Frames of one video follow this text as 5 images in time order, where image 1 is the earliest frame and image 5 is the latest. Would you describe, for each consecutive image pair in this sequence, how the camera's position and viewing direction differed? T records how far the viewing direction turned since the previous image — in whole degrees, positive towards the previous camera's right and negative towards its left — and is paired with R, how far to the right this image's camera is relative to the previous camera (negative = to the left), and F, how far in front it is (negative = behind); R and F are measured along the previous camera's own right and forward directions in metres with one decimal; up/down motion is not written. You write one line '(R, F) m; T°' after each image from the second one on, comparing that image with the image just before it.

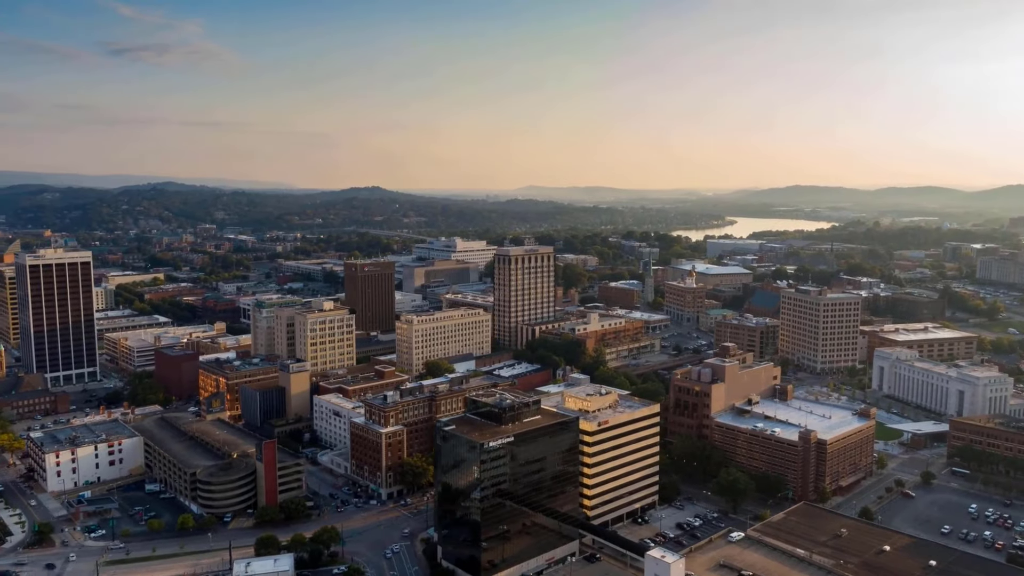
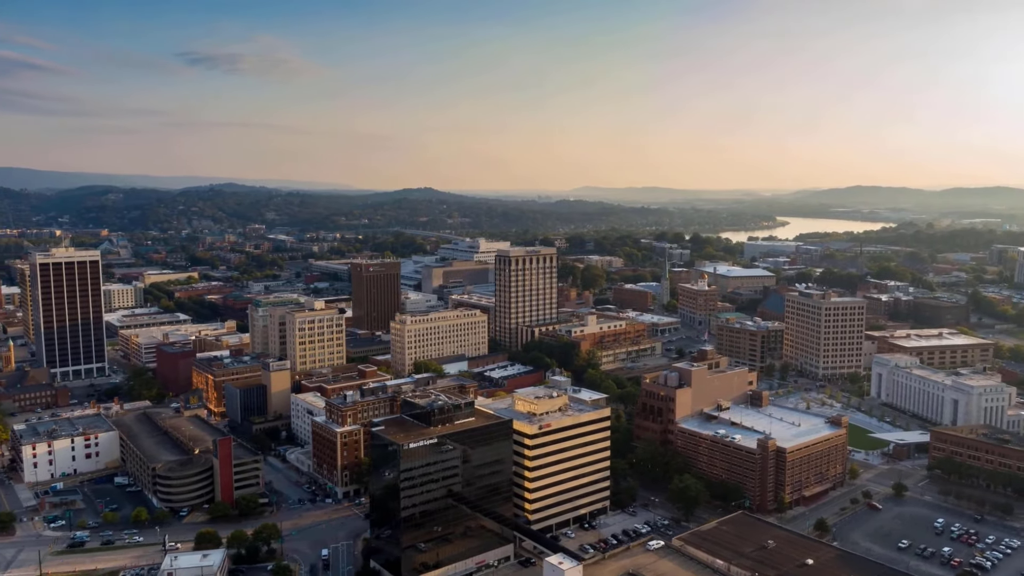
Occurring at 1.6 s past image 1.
(+5.7, +0.4) m; -4°
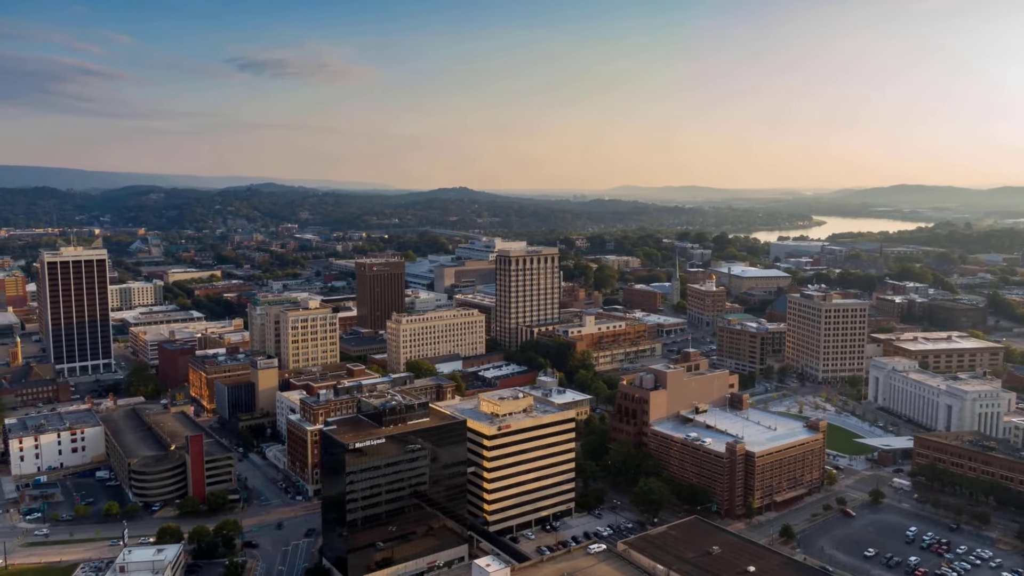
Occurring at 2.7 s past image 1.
(+3.9, +0.2) m; -3°
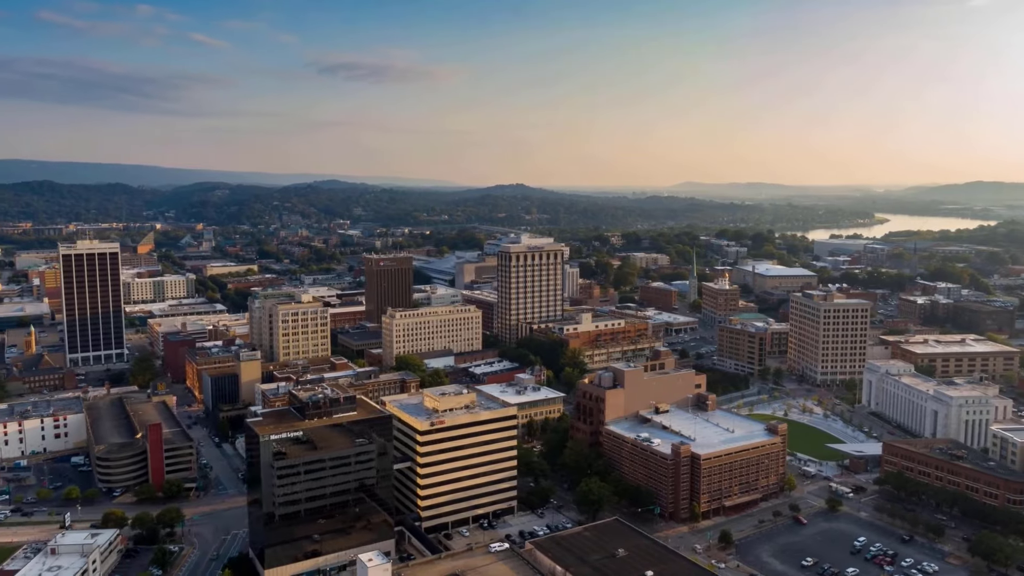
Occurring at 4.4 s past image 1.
(+6.3, +0.4) m; -4°
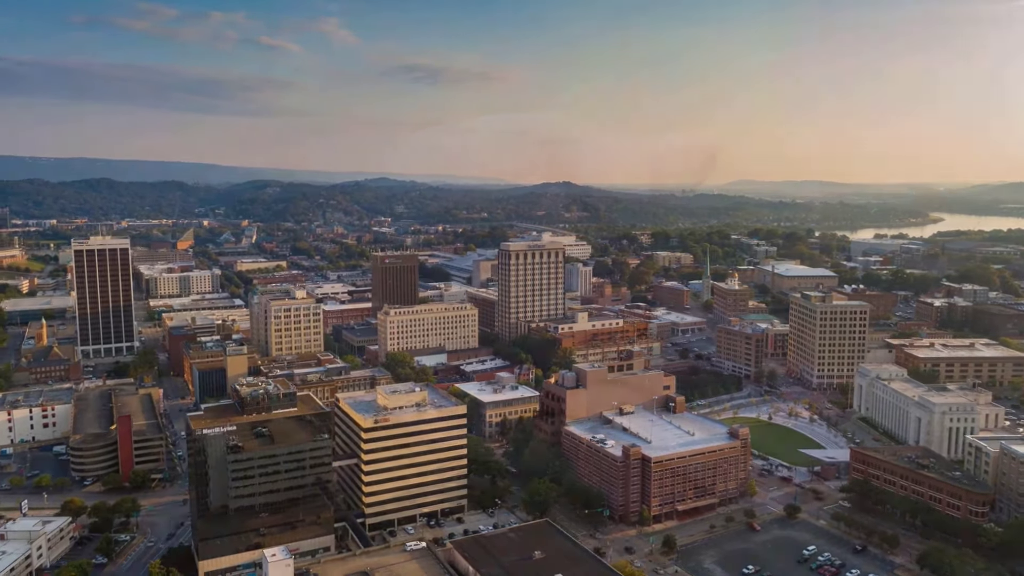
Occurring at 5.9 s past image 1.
(+5.2, +0.4) m; -4°
